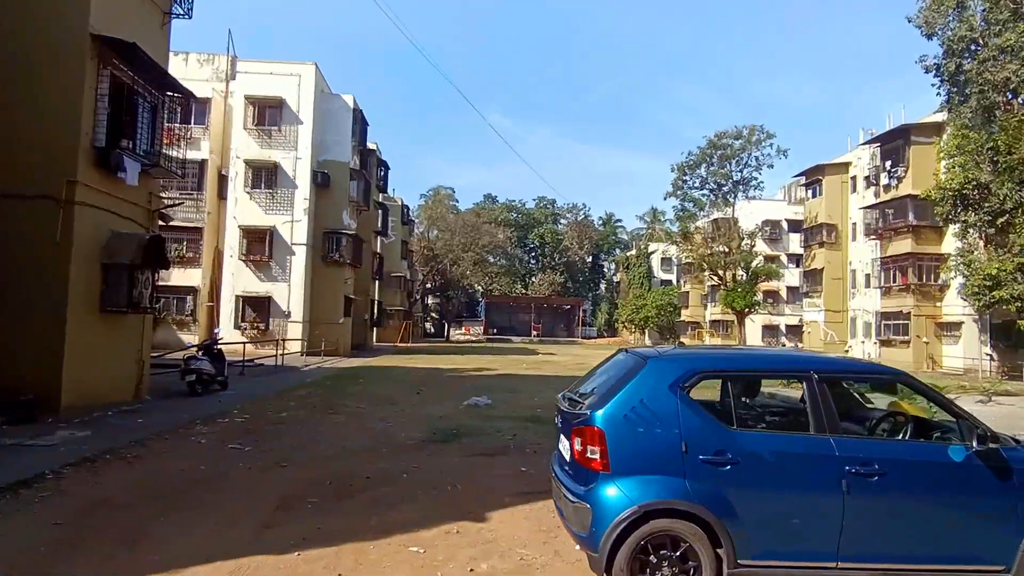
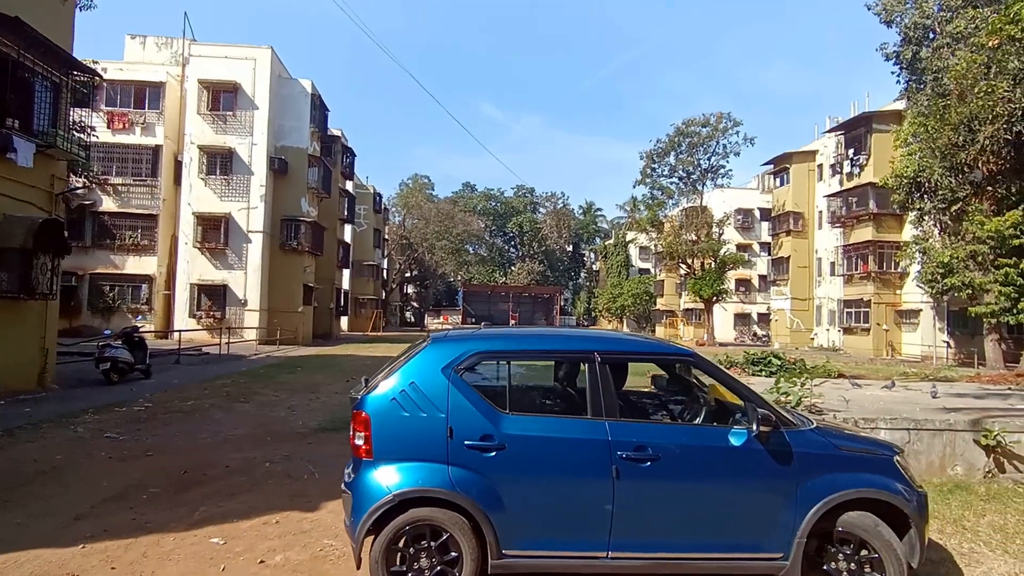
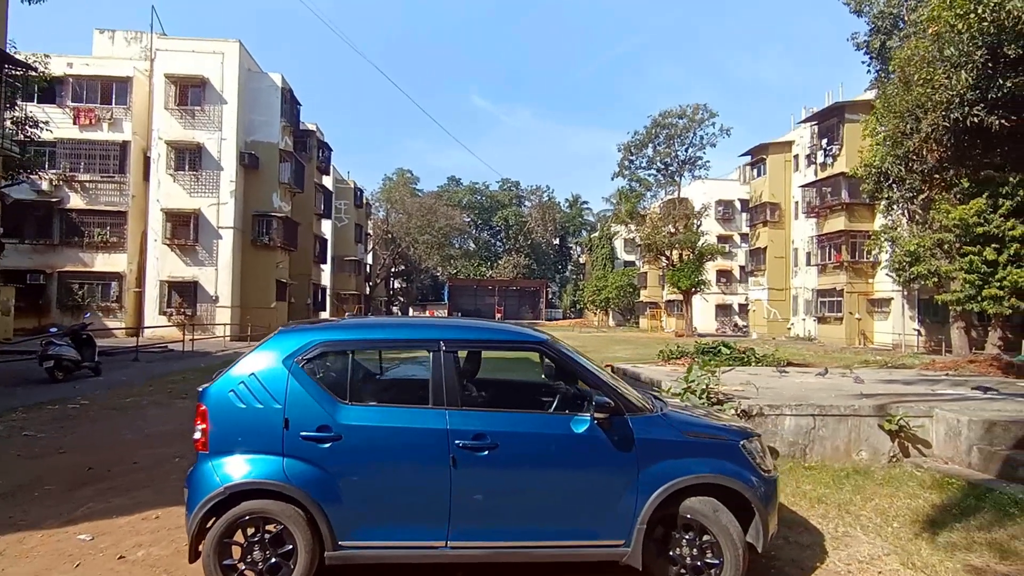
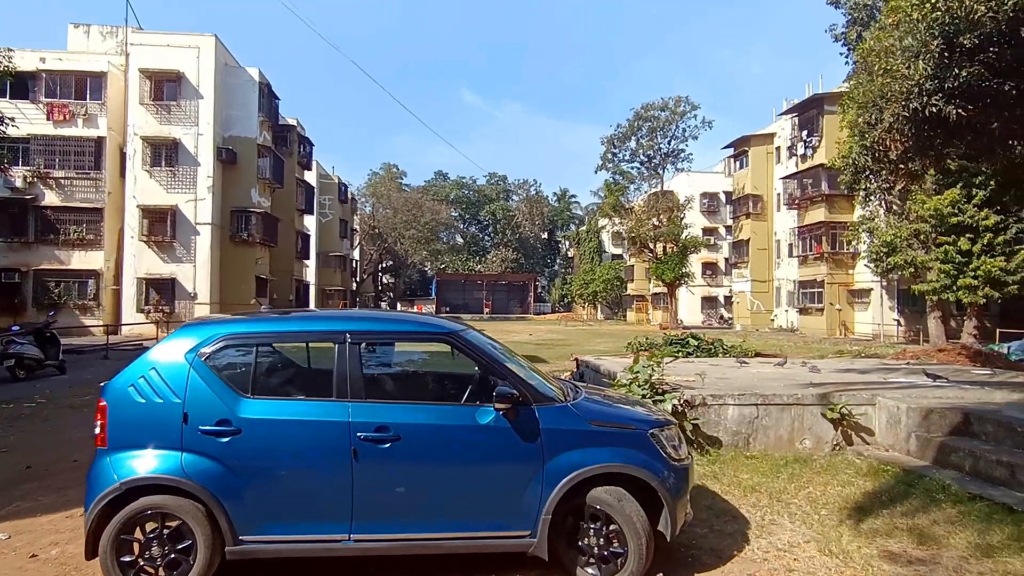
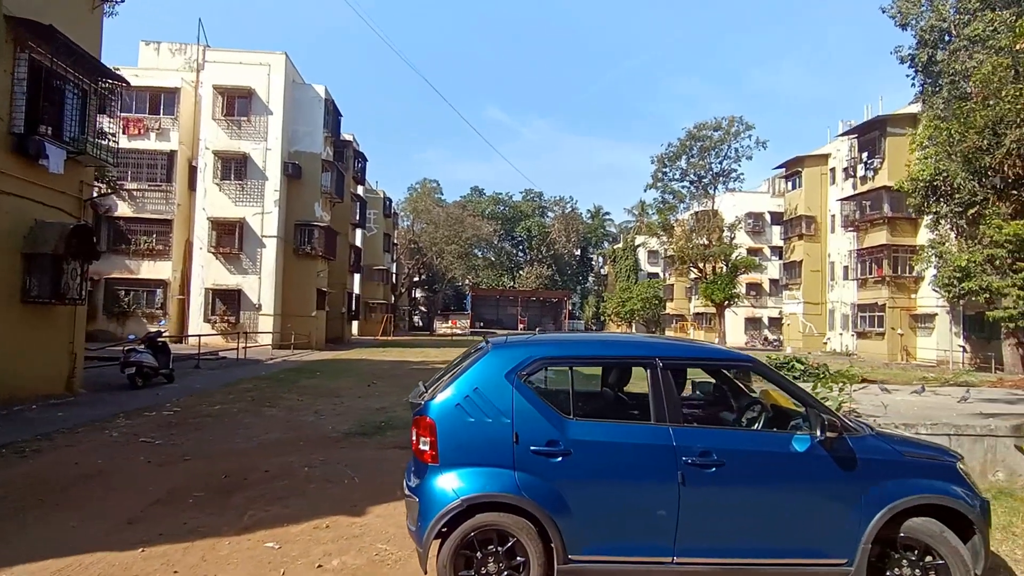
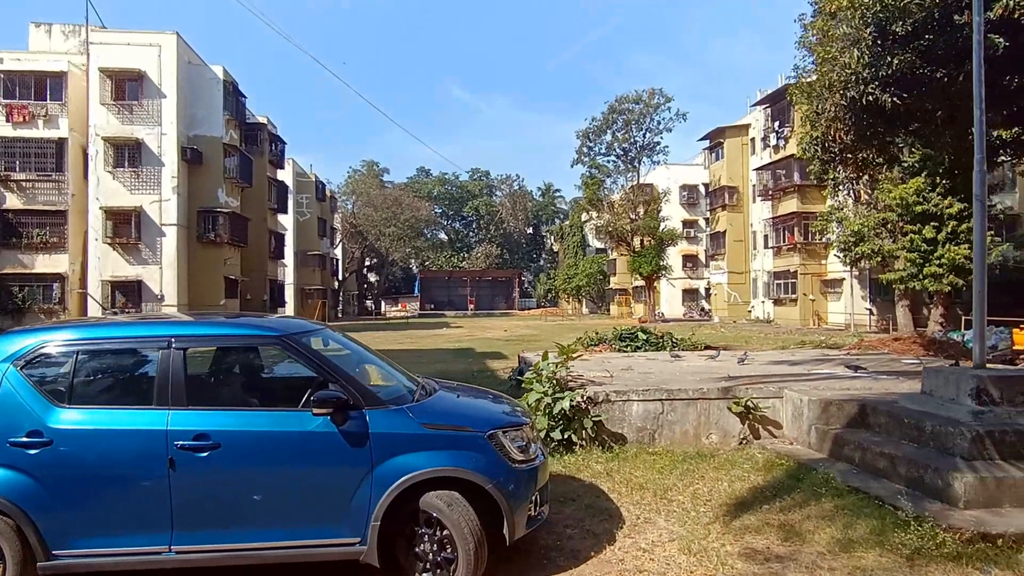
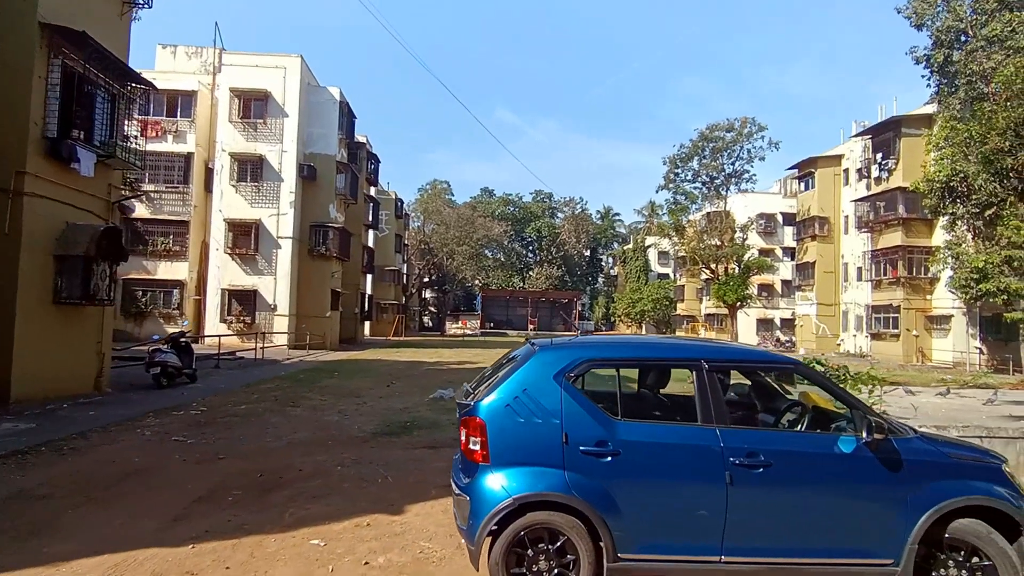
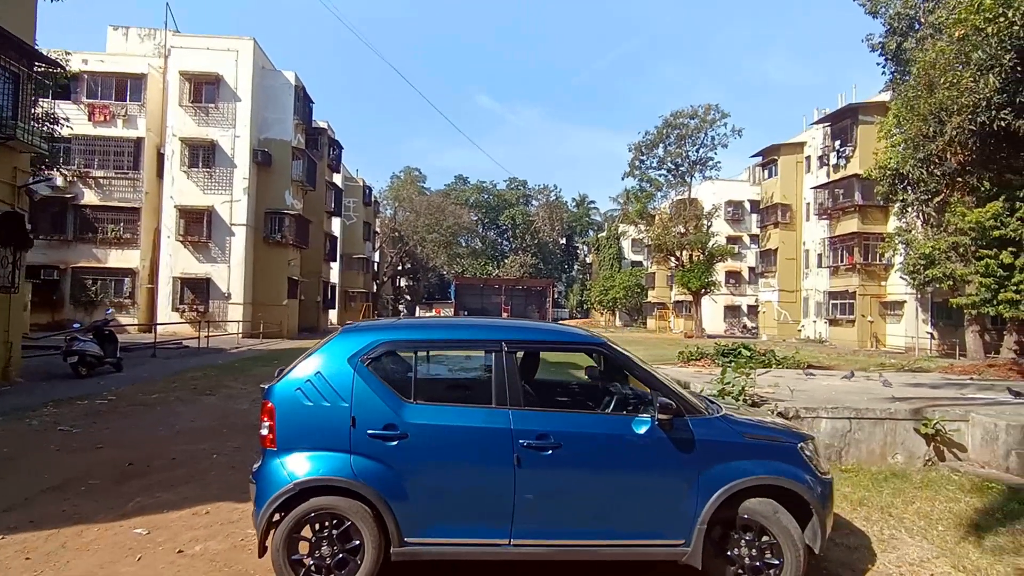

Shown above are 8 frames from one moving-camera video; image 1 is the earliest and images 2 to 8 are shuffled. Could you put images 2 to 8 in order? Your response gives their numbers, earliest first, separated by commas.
7, 5, 2, 8, 3, 4, 6
